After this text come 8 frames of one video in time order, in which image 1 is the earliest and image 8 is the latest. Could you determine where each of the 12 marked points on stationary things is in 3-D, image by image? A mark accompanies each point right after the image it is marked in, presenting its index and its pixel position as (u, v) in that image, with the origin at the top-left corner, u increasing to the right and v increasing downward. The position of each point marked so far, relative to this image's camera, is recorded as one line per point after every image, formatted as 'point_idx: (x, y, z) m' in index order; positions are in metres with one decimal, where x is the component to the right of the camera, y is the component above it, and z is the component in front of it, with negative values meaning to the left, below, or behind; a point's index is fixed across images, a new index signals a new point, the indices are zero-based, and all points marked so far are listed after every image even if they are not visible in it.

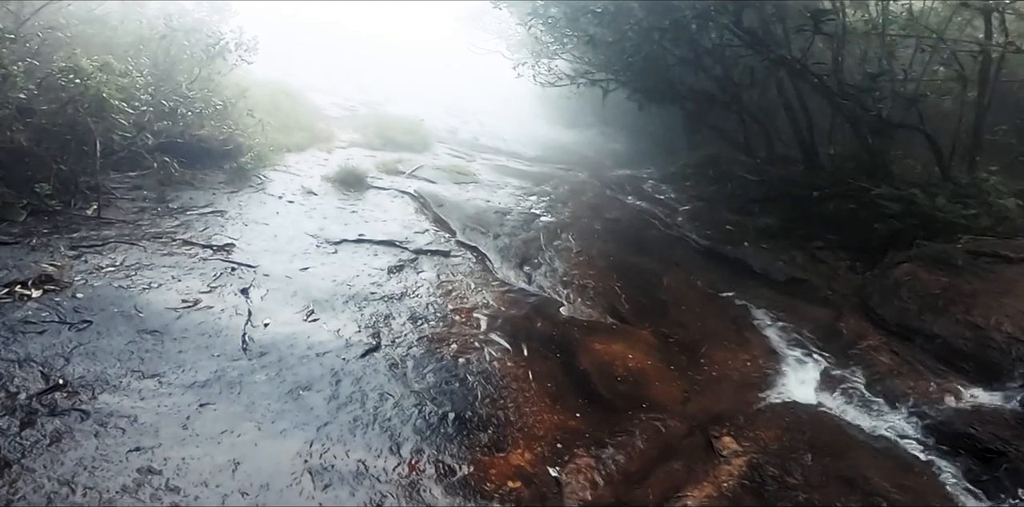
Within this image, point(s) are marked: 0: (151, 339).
0: (-2.2, -0.5, +5.1) m
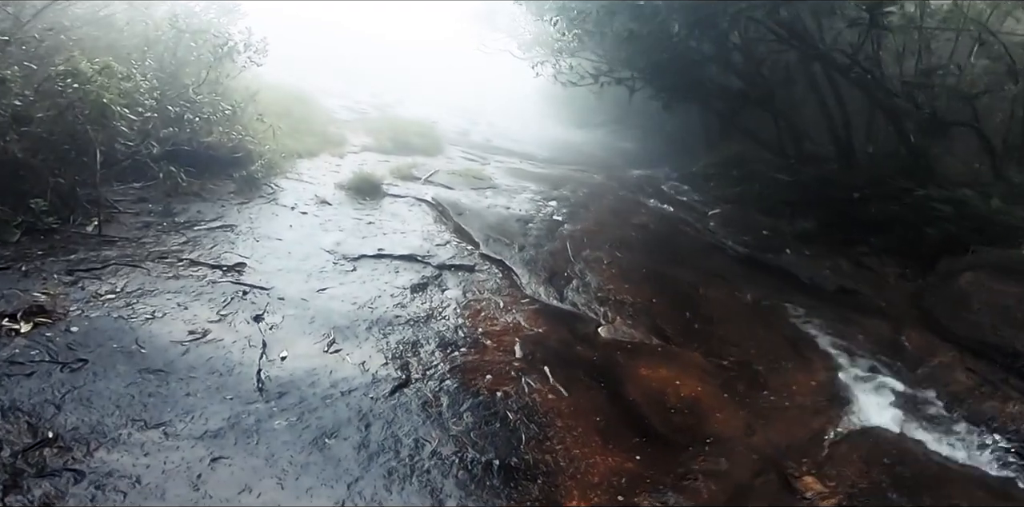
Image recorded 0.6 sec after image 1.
0: (-1.9, -0.7, +4.5) m
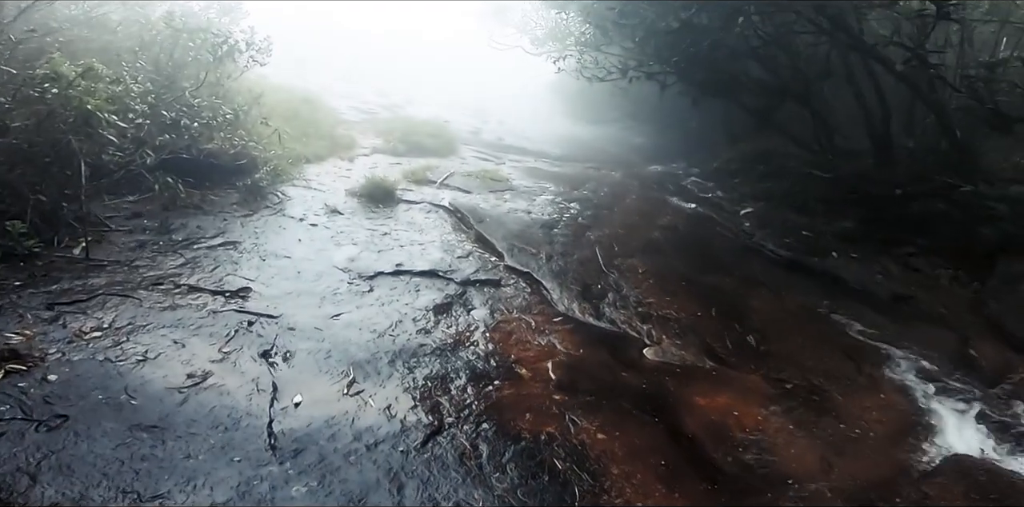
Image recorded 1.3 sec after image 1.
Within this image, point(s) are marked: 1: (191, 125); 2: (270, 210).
0: (-1.7, -0.9, +3.8) m
1: (-2.9, +1.1, +7.4) m
2: (-2.2, +0.4, +7.5) m
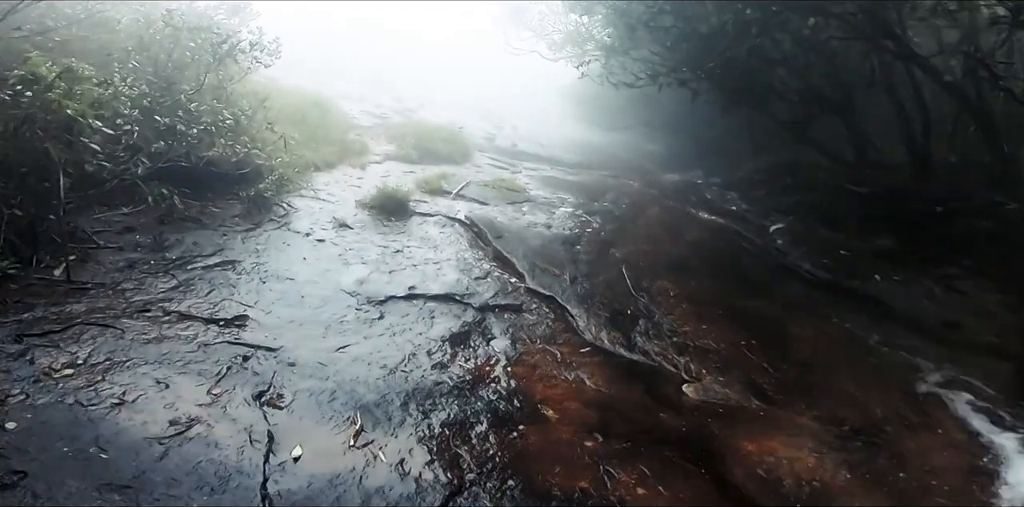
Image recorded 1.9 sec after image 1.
0: (-1.5, -1.0, +3.3) m
1: (-2.7, +1.0, +6.9) m
2: (-2.0, +0.3, +6.9) m
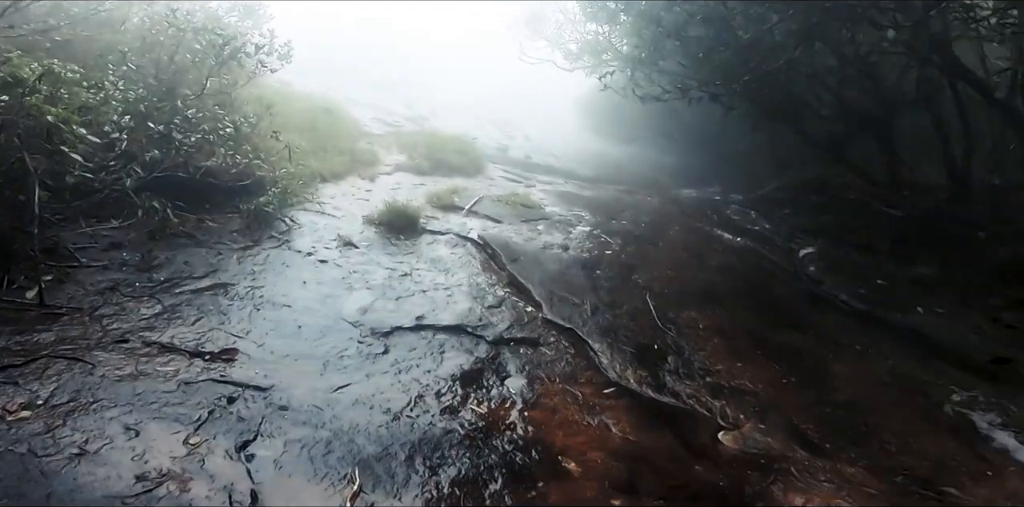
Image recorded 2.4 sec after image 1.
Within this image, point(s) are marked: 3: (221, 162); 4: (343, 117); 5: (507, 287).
0: (-1.5, -1.1, +2.7) m
1: (-2.5, +0.9, +6.4) m
2: (-1.8, +0.1, +6.4) m
3: (-2.5, +0.8, +7.0) m
4: (-2.7, +2.2, +13.3) m
5: (0.0, -0.3, +6.4) m
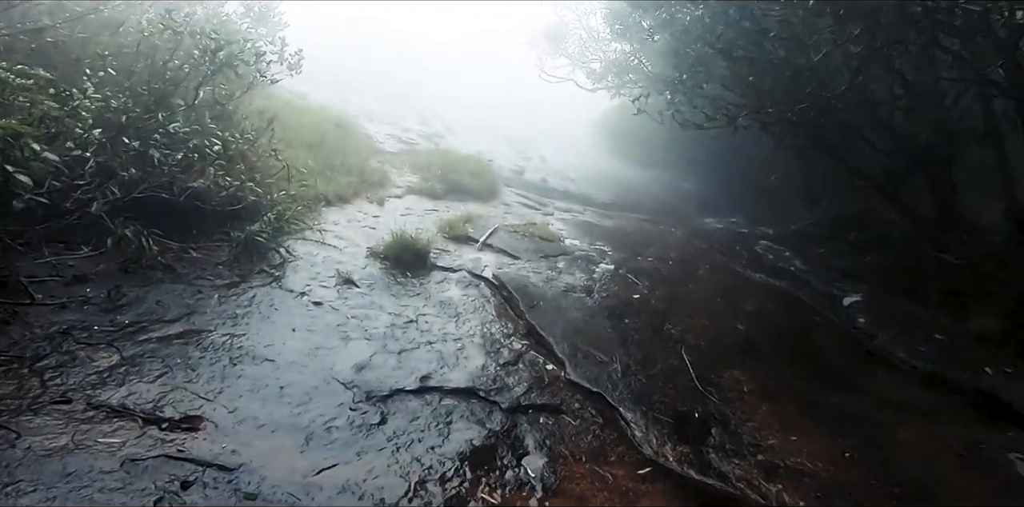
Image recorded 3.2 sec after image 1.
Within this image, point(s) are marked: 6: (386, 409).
0: (-1.4, -1.3, +2.0) m
1: (-2.4, +0.6, +5.7) m
2: (-1.7, -0.2, +5.7) m
3: (-2.3, +0.5, +6.3) m
4: (-2.4, +1.8, +12.6) m
5: (+0.1, -0.6, +5.6) m
6: (-0.6, -0.8, +4.3) m
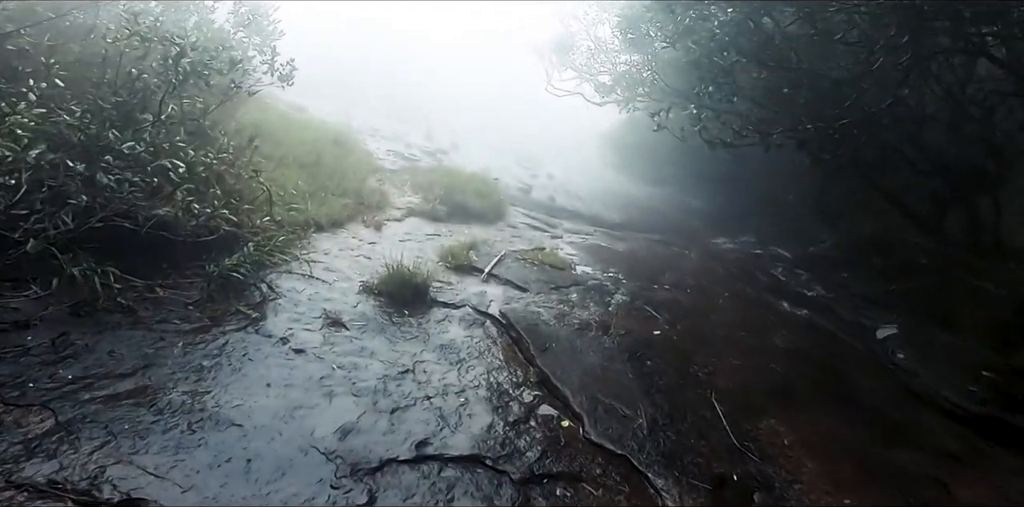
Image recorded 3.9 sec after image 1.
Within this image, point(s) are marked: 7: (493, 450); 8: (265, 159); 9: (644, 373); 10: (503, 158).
0: (-1.4, -1.5, +1.3) m
1: (-2.3, +0.4, +5.0) m
2: (-1.6, -0.4, +5.0) m
3: (-2.2, +0.3, +5.6) m
4: (-2.3, +1.5, +11.9) m
5: (+0.2, -0.8, +4.9) m
6: (-0.6, -1.0, +3.6) m
7: (-0.1, -1.0, +4.1) m
8: (-2.4, +0.9, +7.9) m
9: (+0.9, -0.8, +5.6) m
10: (-0.1, +1.8, +16.1) m
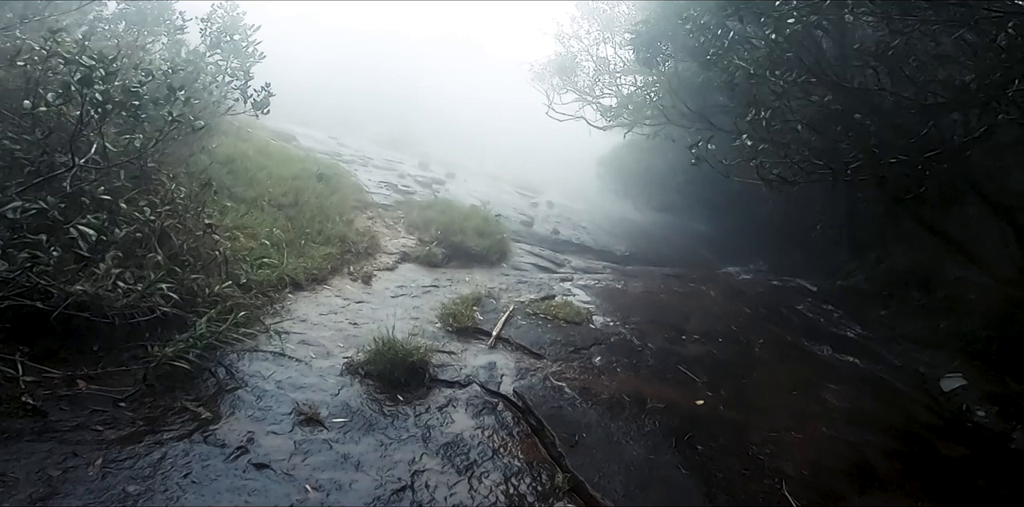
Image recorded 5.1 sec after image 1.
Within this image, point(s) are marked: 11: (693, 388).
0: (-1.2, -1.7, +0.2) m
1: (-2.2, 0.0, +4.0) m
2: (-1.5, -0.8, +3.9) m
3: (-2.1, -0.1, +4.6) m
4: (-2.3, +0.9, +10.9) m
5: (+0.3, -1.1, +3.8) m
6: (-0.5, -1.3, +2.5) m
7: (0.0, -1.3, +3.0) m
8: (-2.3, +0.4, +6.9) m
9: (+1.0, -1.1, +4.5) m
10: (-0.2, +1.1, +15.1) m
11: (+1.3, -1.0, +5.8) m
